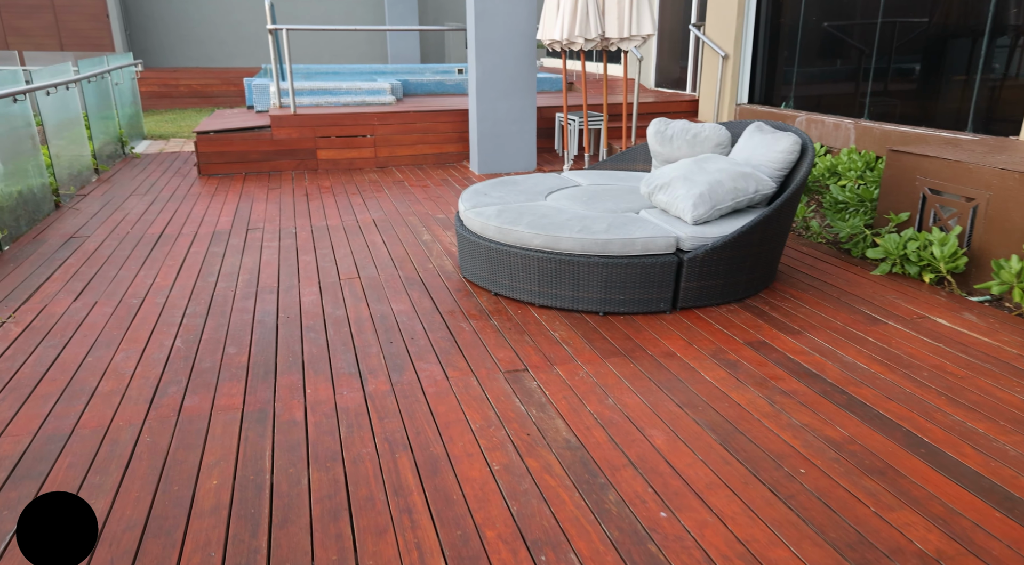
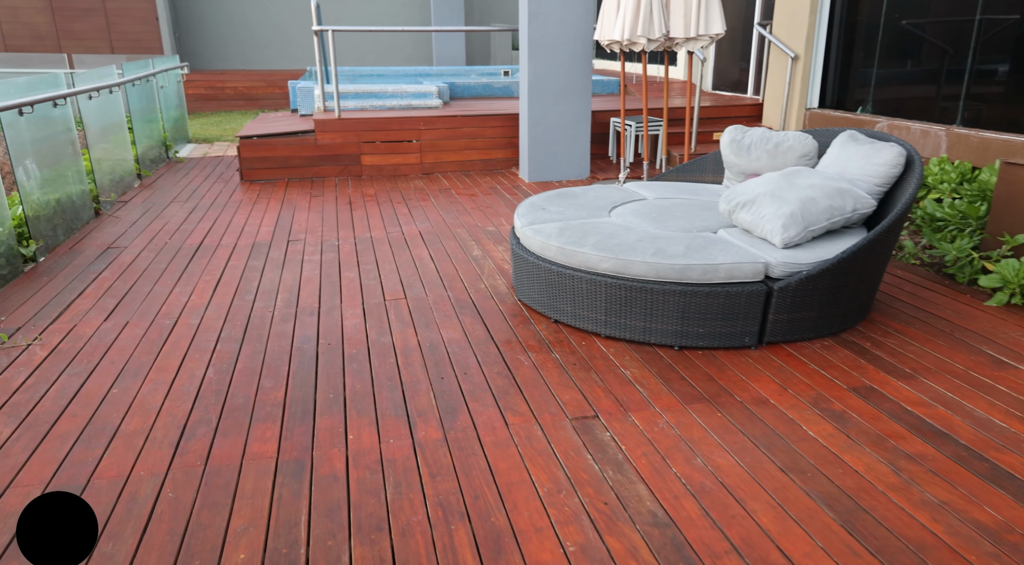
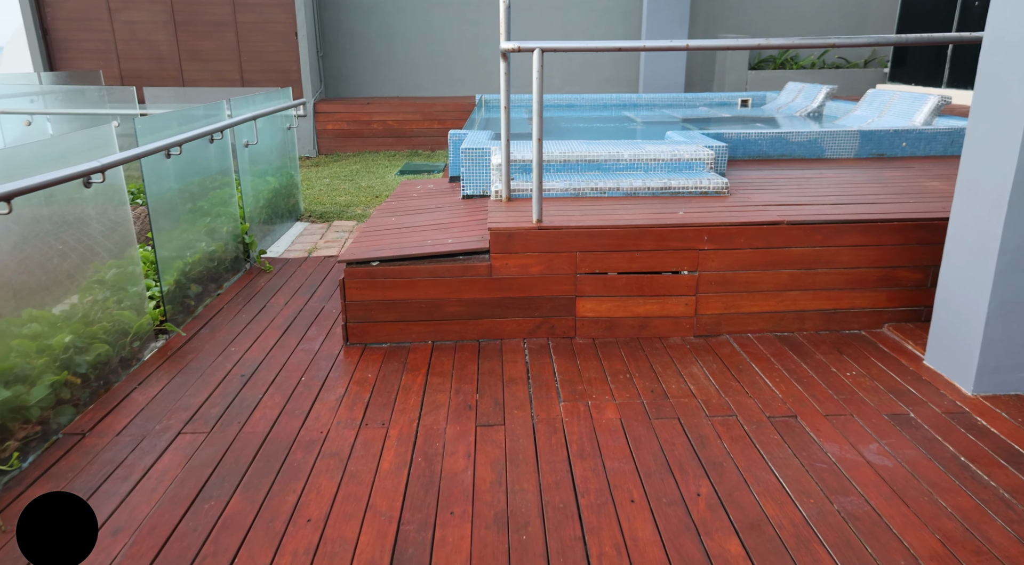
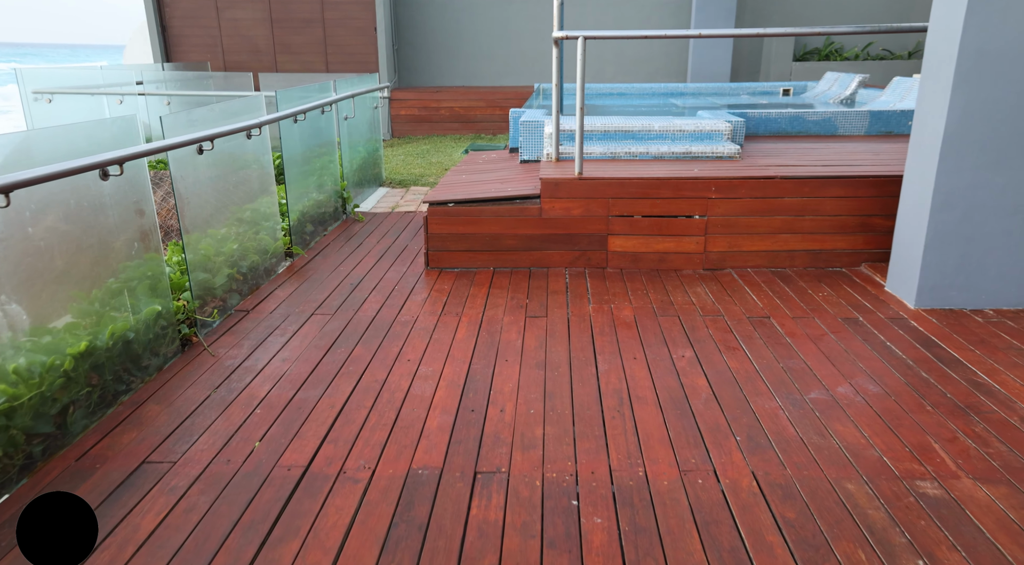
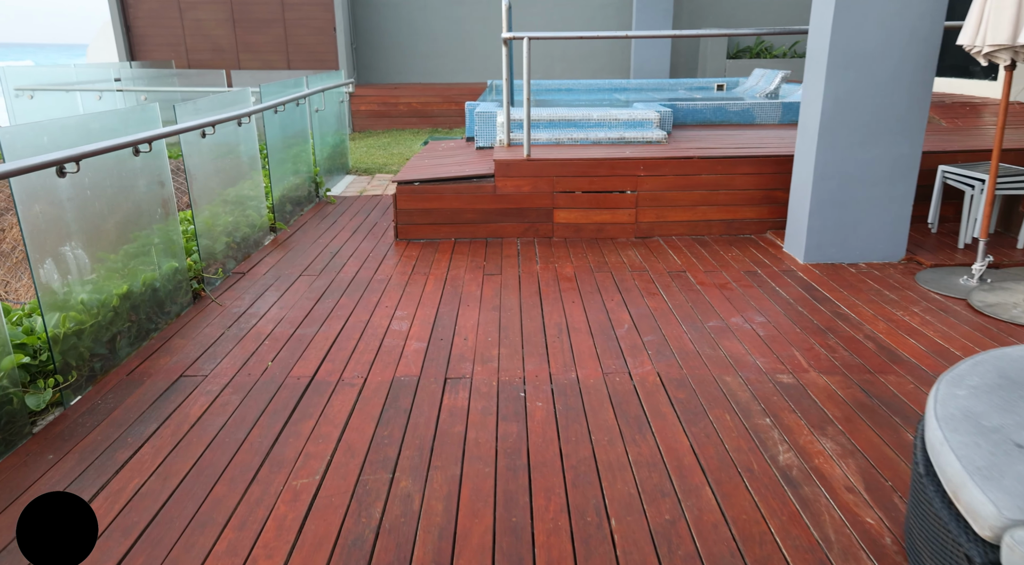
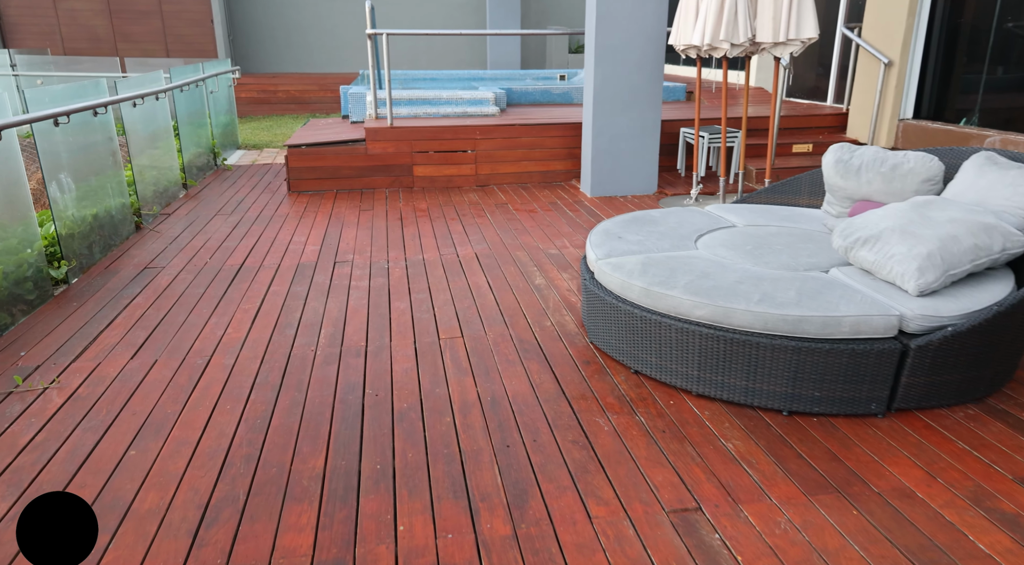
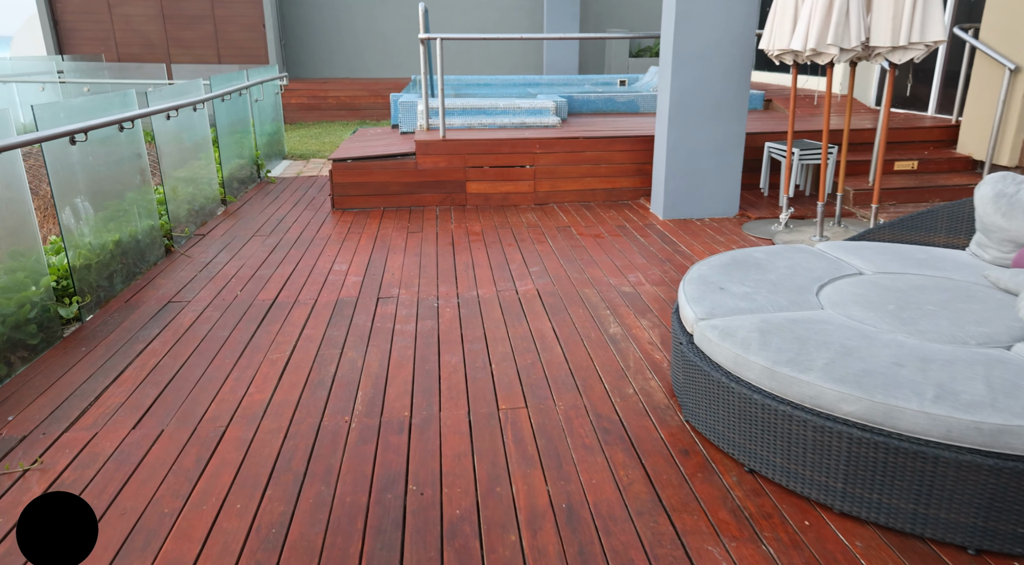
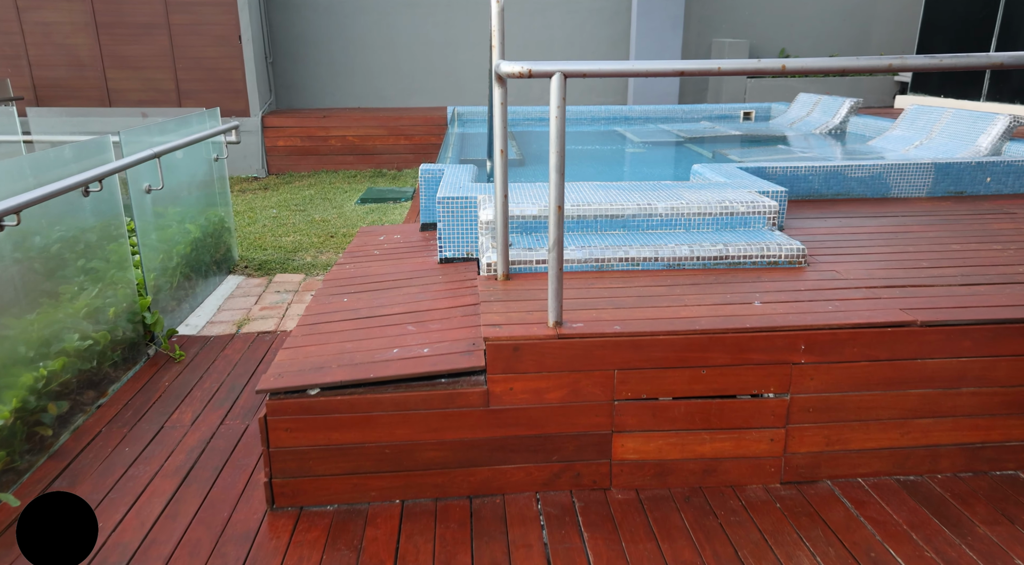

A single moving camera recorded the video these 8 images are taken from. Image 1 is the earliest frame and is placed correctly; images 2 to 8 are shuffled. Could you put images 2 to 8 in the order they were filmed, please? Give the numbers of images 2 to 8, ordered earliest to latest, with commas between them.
2, 6, 7, 5, 4, 3, 8
